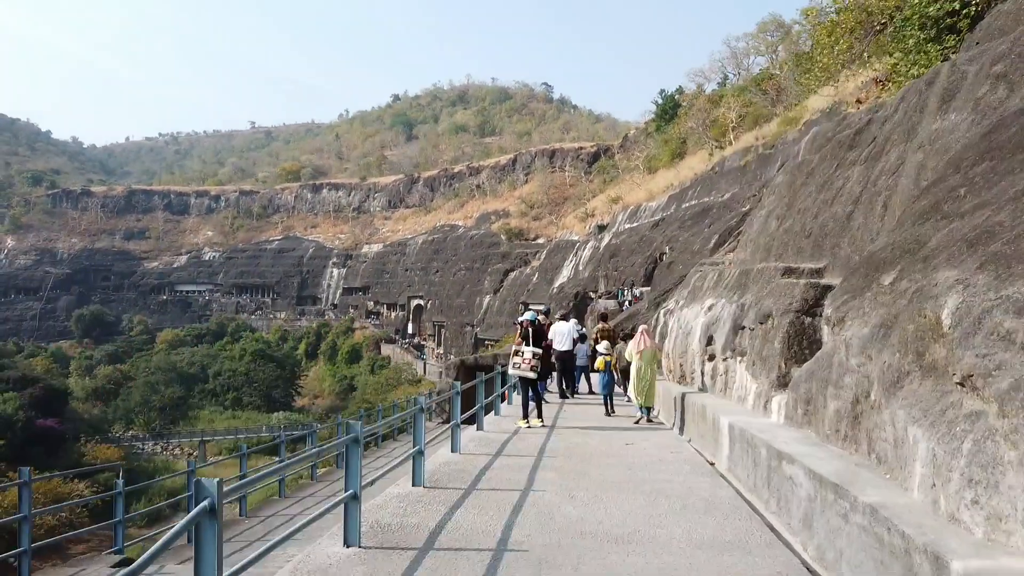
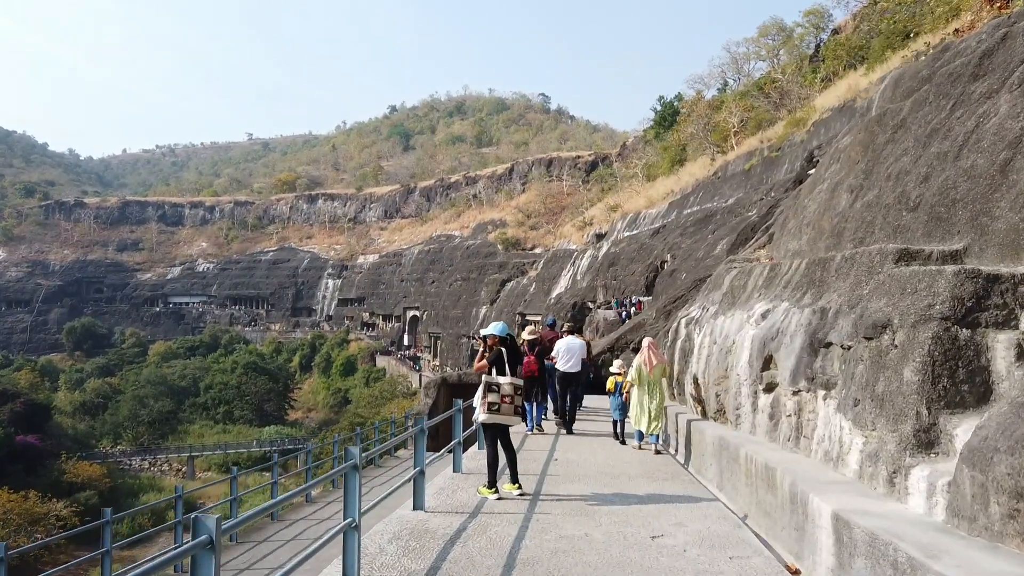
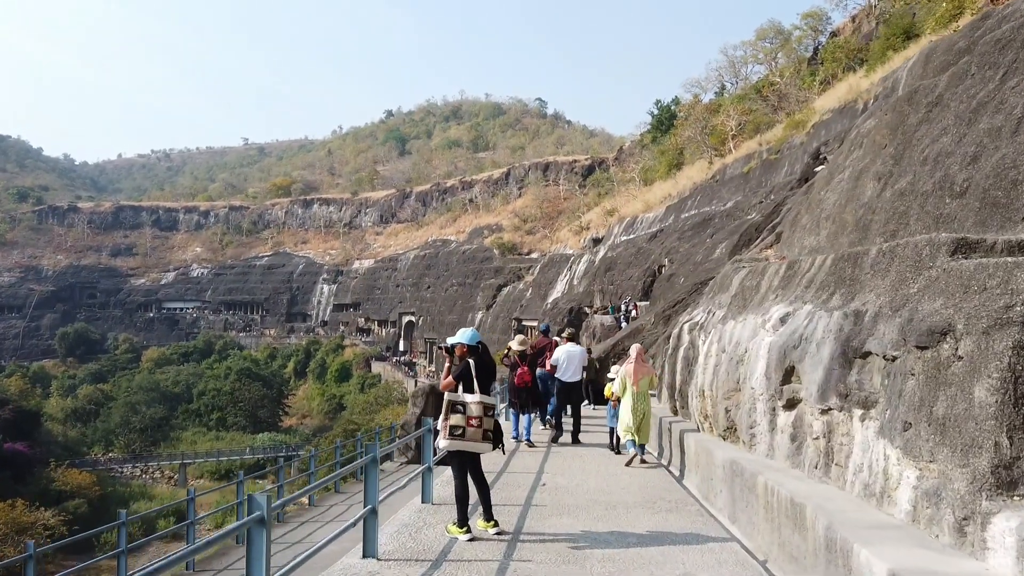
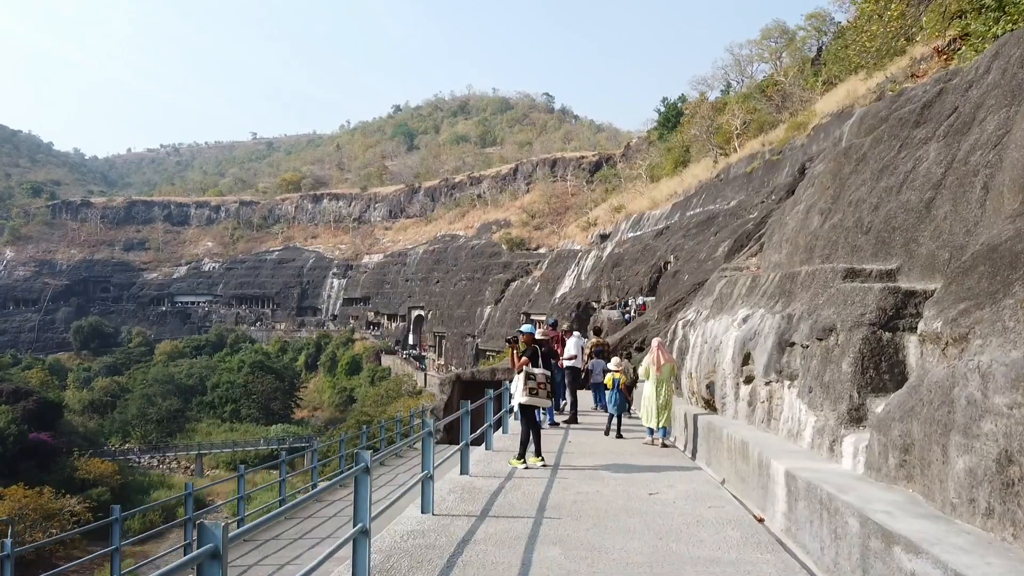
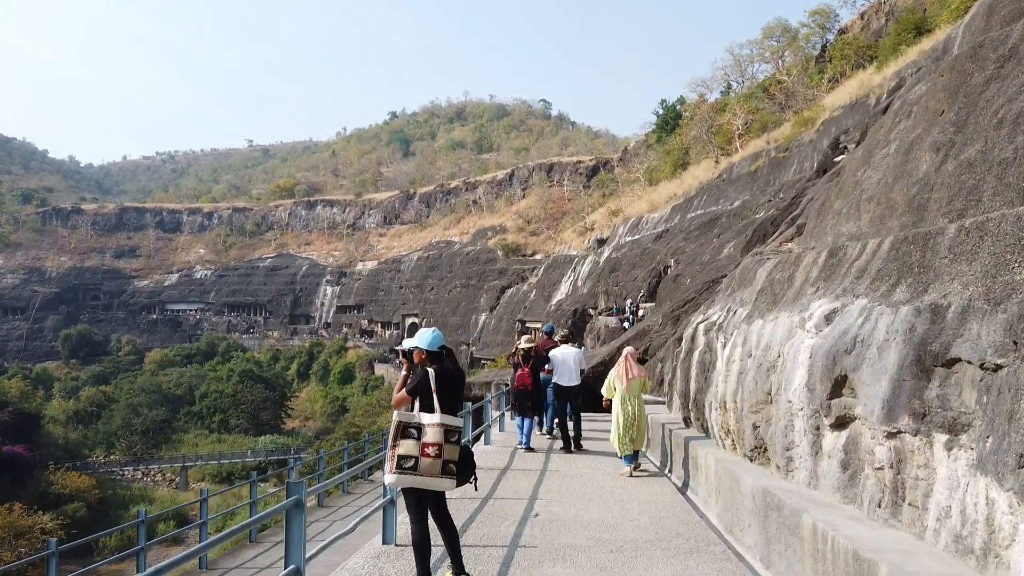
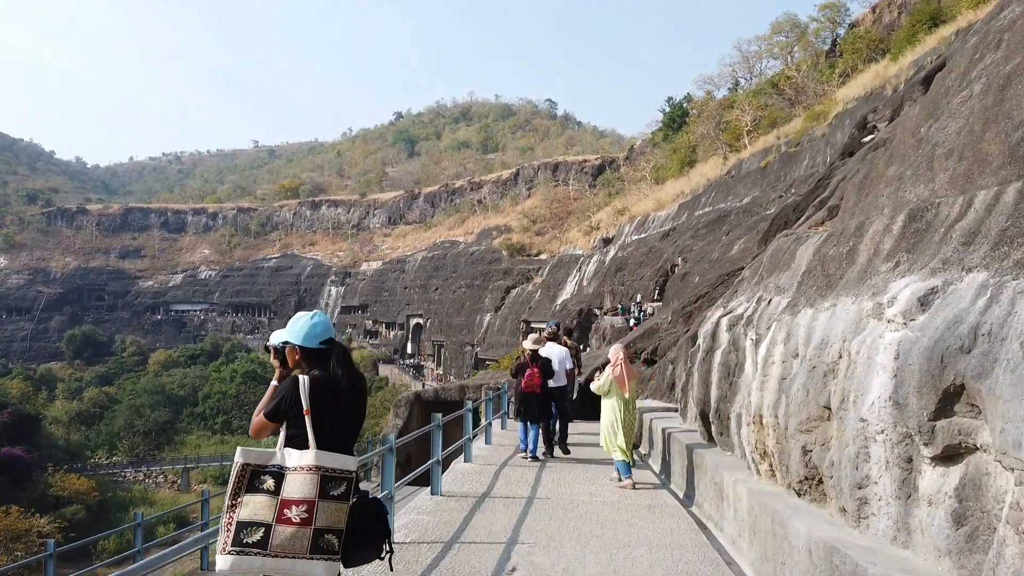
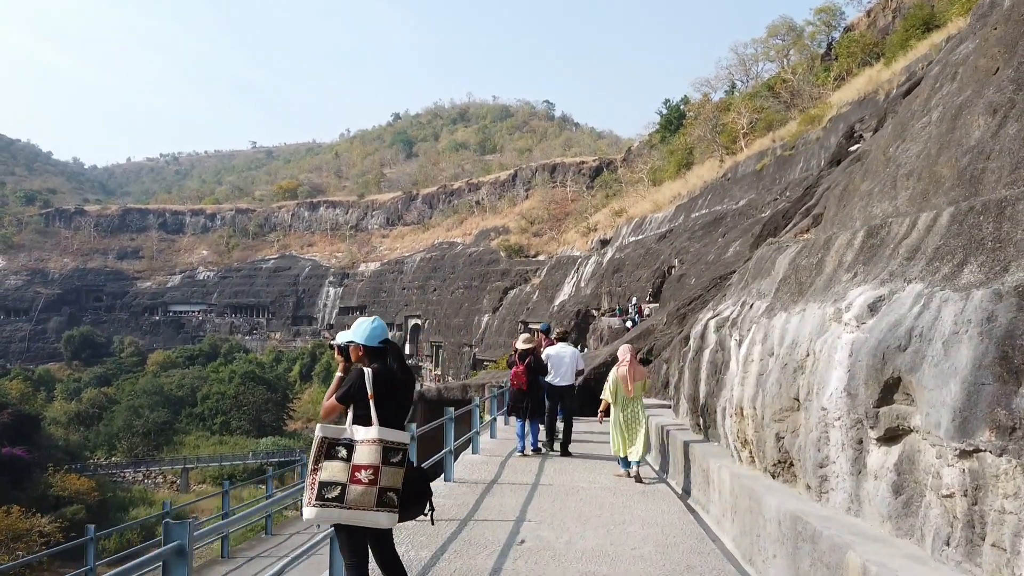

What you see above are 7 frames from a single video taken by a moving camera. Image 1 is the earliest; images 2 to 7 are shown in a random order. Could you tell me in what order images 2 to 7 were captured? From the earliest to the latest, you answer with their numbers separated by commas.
4, 2, 3, 5, 7, 6
